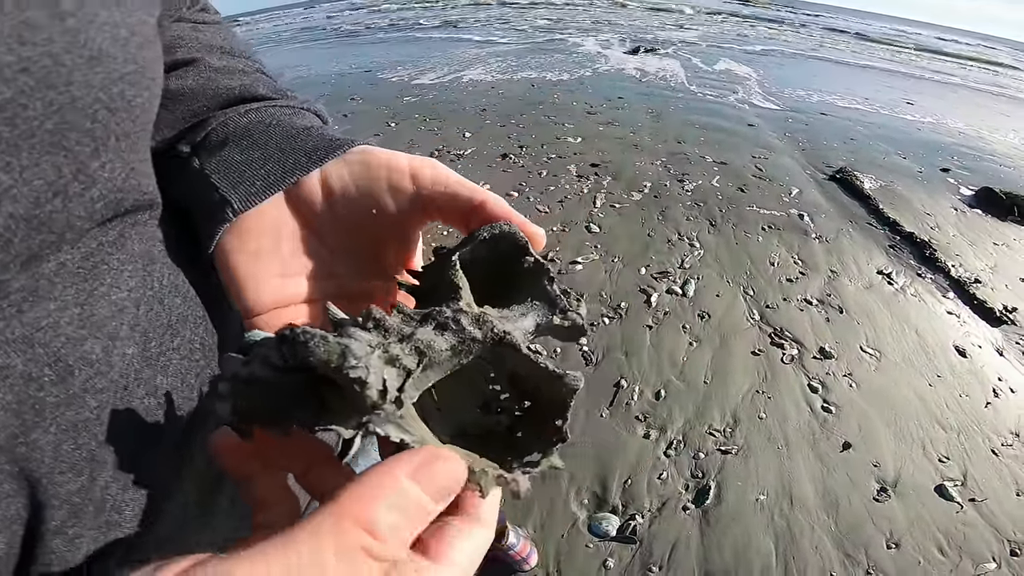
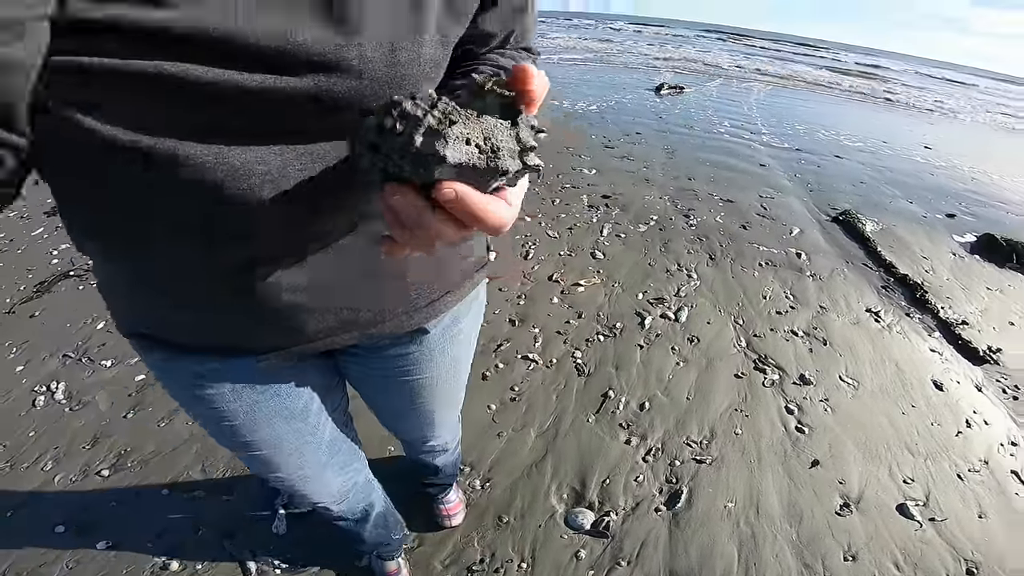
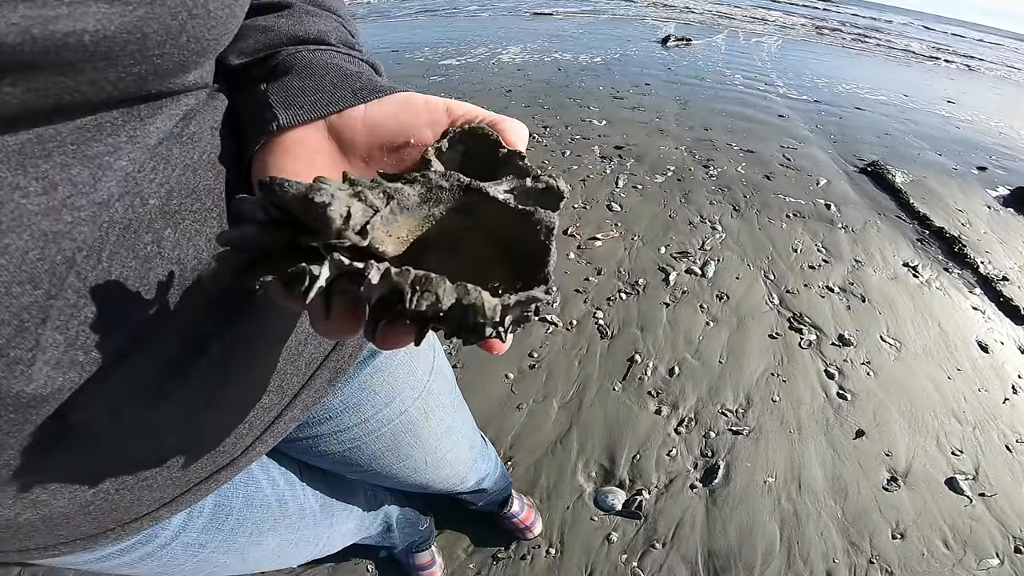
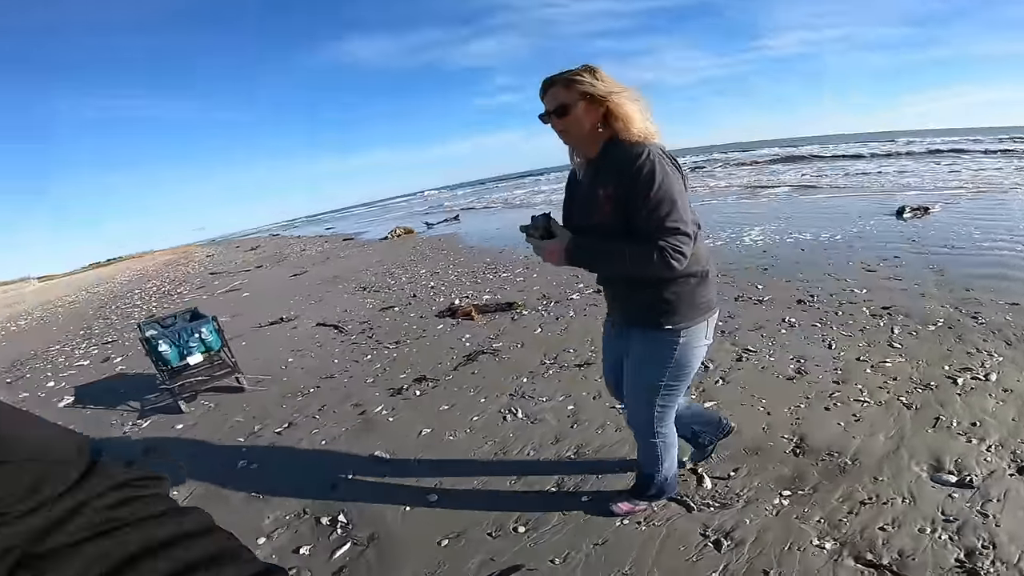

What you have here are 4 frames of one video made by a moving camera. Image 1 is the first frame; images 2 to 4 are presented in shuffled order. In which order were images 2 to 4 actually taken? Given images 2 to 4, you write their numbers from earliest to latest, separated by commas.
3, 2, 4
